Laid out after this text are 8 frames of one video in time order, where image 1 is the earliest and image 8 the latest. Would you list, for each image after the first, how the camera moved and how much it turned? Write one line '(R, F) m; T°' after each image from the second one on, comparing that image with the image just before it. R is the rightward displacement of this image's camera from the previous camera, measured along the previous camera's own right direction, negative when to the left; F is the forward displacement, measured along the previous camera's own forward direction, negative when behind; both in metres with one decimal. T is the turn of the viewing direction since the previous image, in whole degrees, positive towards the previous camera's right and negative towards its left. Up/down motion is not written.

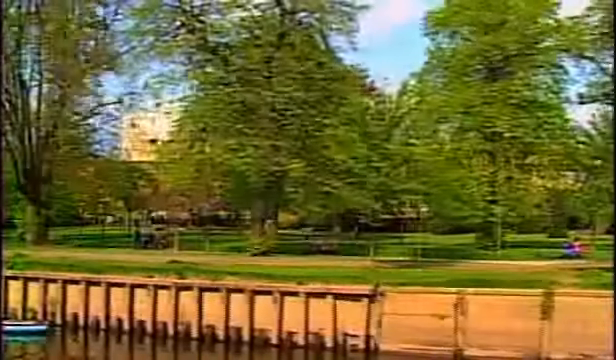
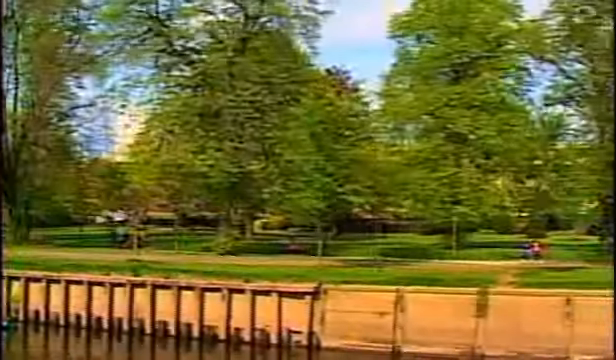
(+1.5, -0.6) m; +1°
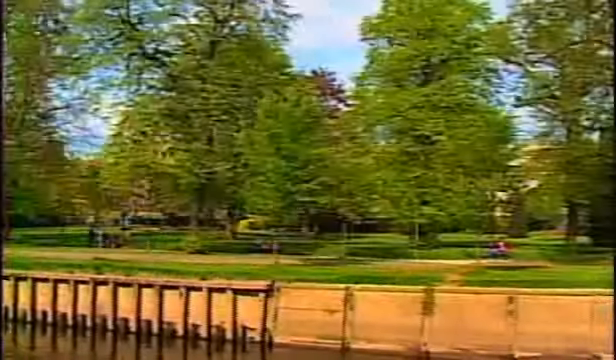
(+2.5, -0.7) m; -1°
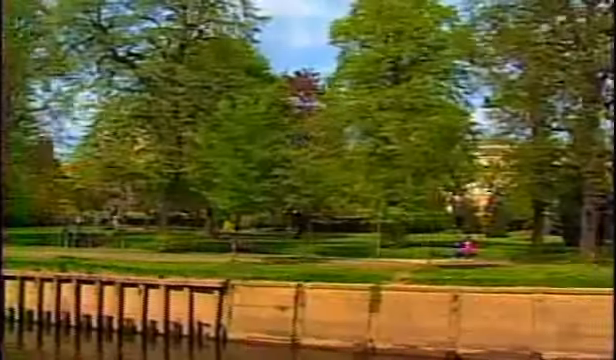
(+2.5, -0.7) m; -1°
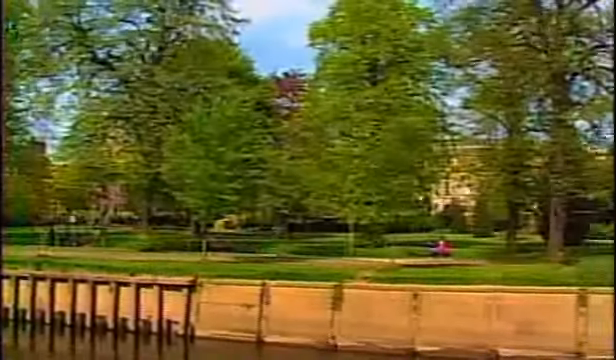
(+1.8, -0.5) m; -1°
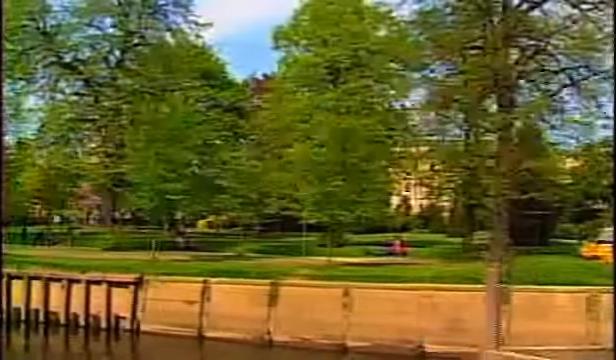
(+3.2, -0.9) m; -1°
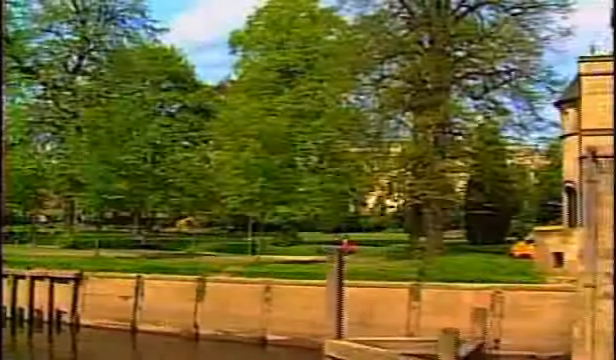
(+4.1, -1.1) m; -2°
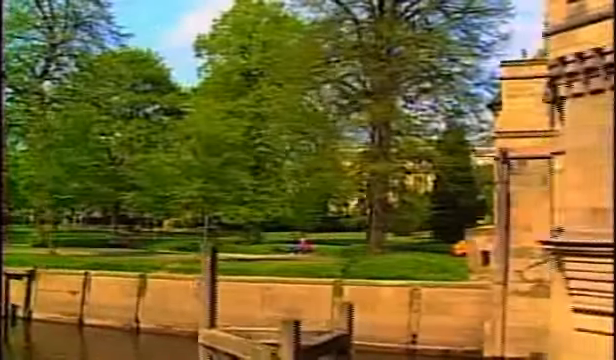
(+3.8, -1.1) m; -2°
